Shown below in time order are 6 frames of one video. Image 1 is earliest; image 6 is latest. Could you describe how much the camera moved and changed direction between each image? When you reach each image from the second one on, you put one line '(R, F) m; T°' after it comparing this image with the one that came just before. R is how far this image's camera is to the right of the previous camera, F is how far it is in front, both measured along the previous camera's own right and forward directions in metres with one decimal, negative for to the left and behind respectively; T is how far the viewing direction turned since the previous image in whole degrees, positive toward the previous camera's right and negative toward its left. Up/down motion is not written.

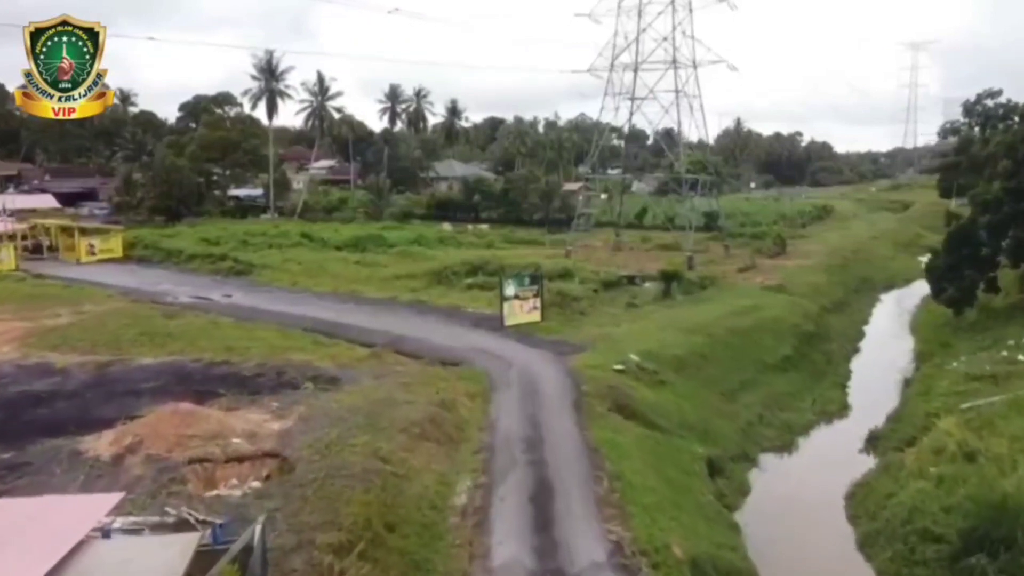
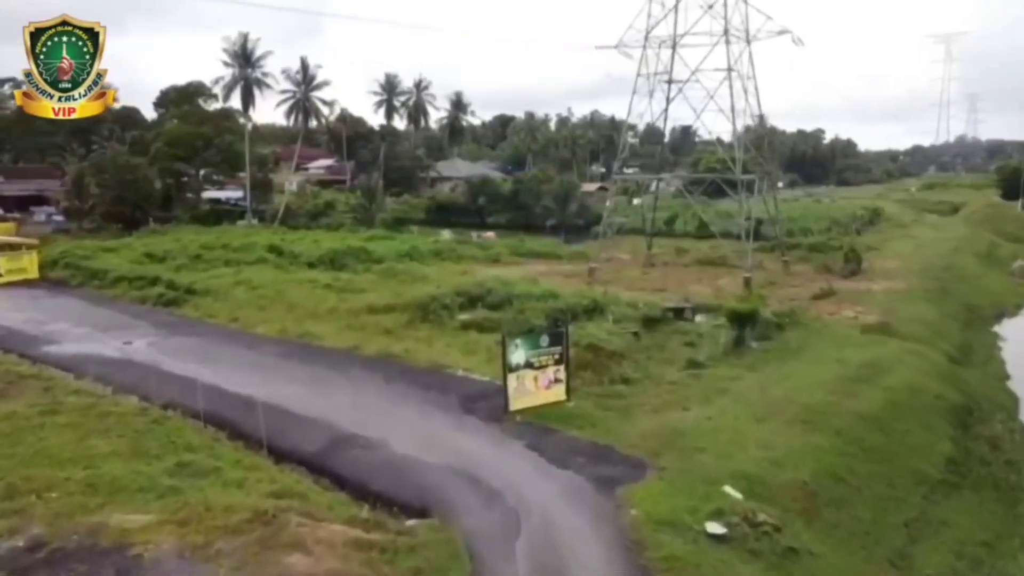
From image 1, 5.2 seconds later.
(0.0, +10.3) m; -1°
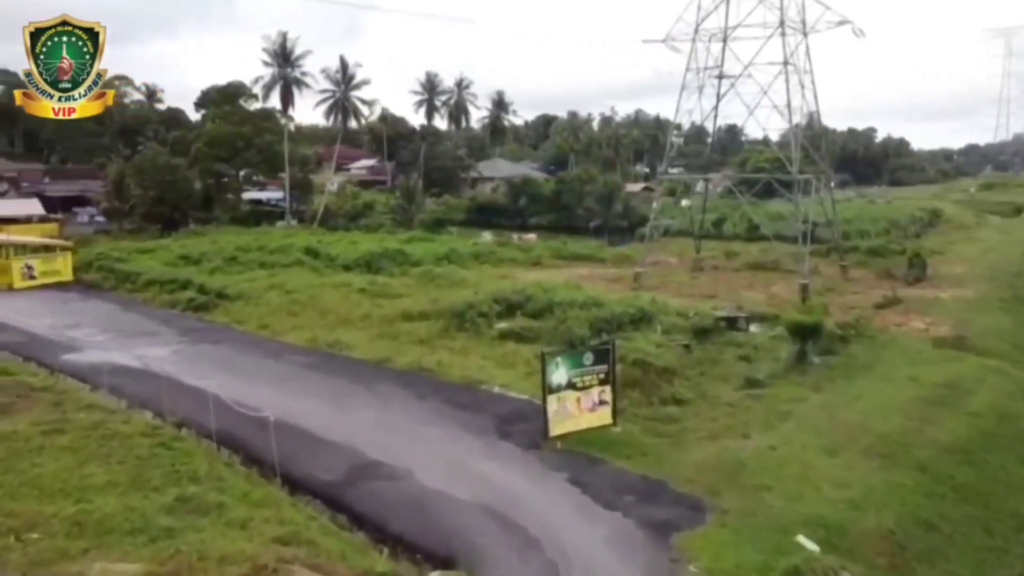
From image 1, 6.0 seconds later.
(0.0, +1.7) m; -3°
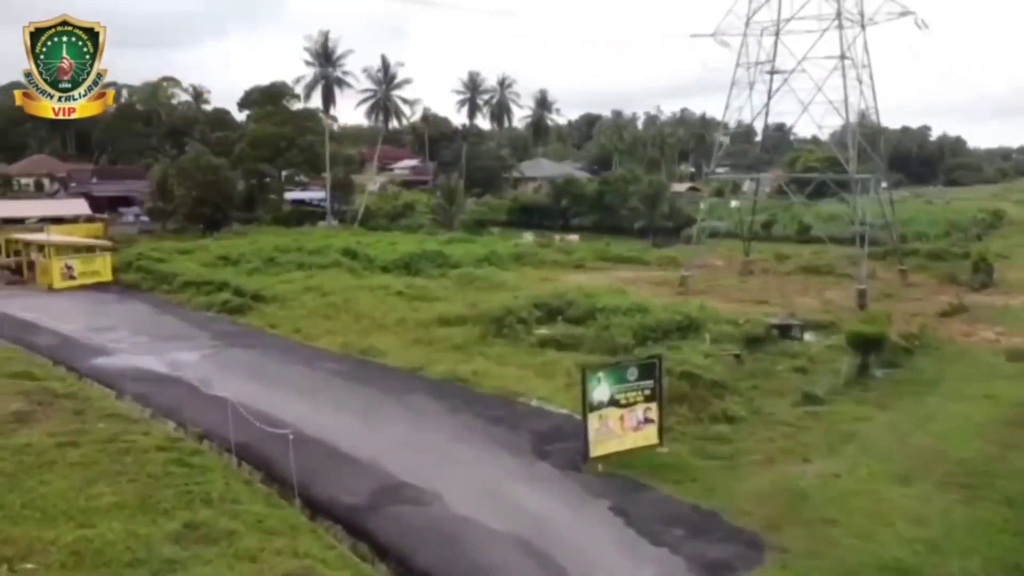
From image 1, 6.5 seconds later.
(+0.1, +1.2) m; -3°
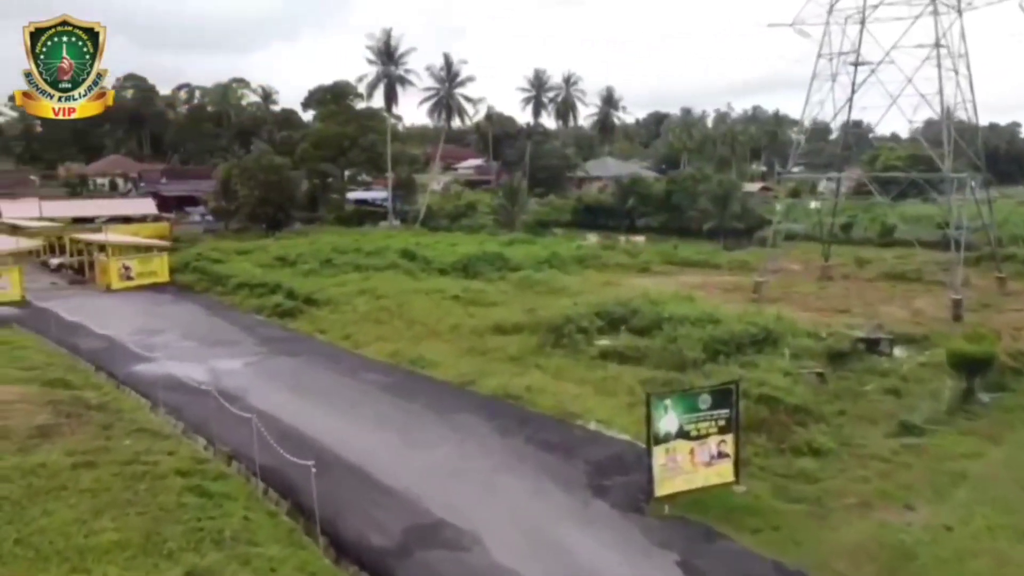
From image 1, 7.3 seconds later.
(+0.2, +1.8) m; -4°
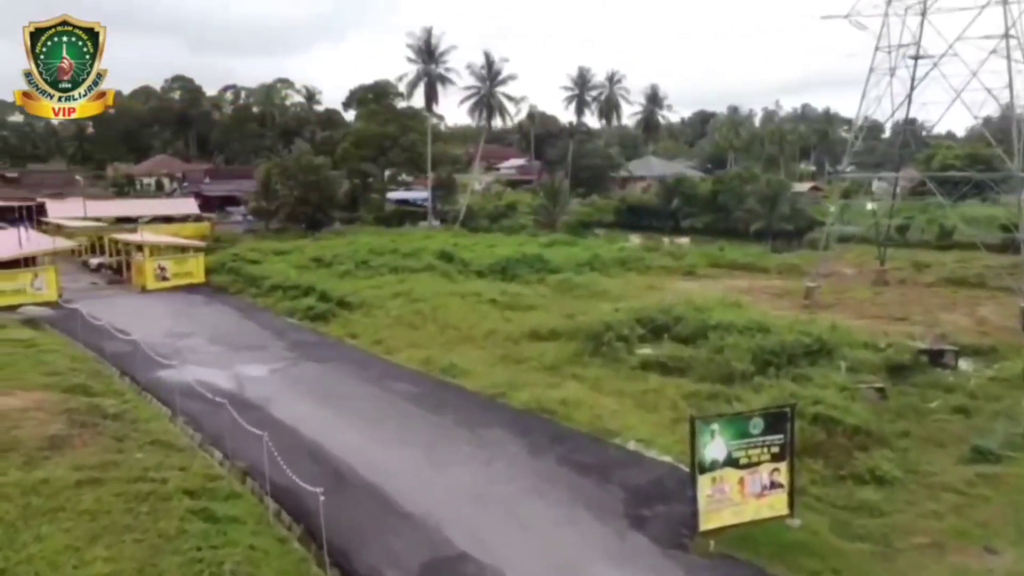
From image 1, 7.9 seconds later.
(+0.2, +1.2) m; -3°
